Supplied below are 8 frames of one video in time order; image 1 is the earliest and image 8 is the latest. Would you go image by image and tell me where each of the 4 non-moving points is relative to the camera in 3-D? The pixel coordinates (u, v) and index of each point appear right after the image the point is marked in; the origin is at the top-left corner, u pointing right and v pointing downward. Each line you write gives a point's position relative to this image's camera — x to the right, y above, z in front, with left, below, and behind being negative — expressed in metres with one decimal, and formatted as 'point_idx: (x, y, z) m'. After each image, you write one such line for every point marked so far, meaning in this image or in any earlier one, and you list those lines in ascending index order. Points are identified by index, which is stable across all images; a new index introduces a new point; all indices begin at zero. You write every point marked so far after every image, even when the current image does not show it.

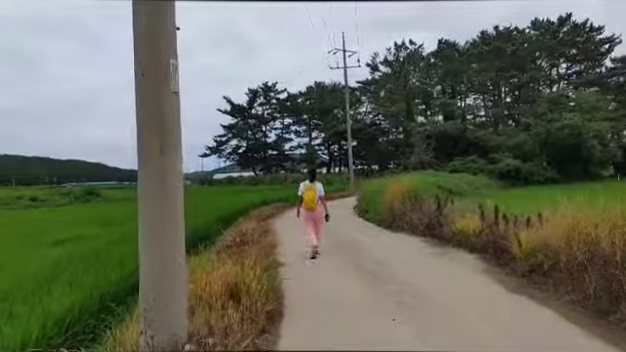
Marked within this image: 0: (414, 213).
0: (+2.1, -0.8, +9.8) m
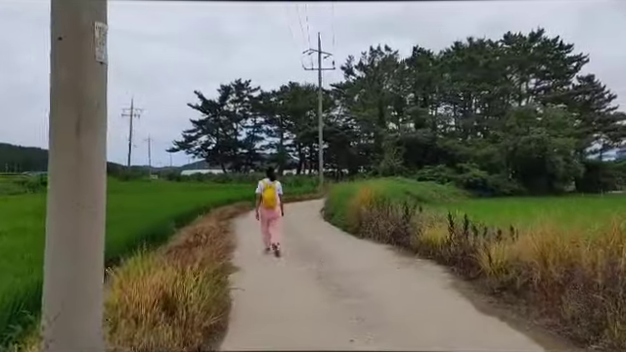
0: (+1.4, -0.9, +9.4) m
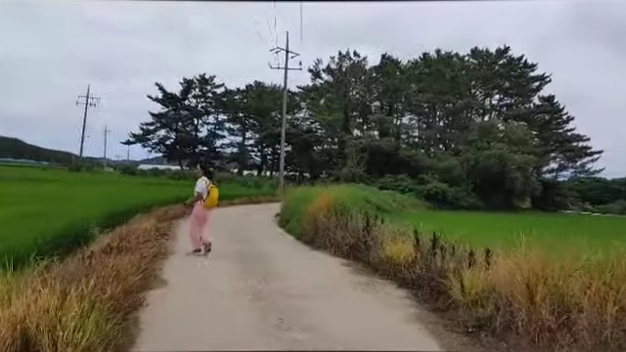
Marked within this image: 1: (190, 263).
0: (+0.5, -1.0, +8.5) m
1: (-1.8, -1.3, +6.7) m
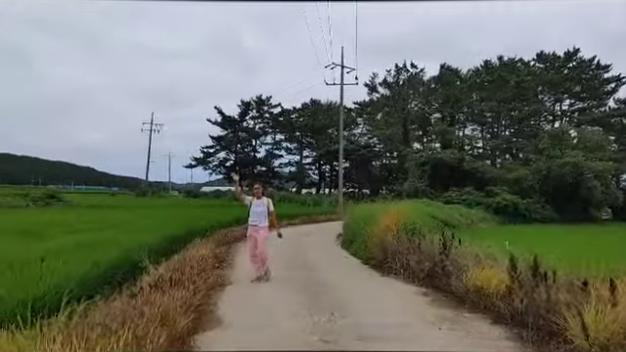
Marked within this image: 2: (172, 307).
0: (+1.6, -1.2, +7.5) m
1: (-0.8, -1.5, +6.1) m
2: (-1.3, -1.2, +4.1) m
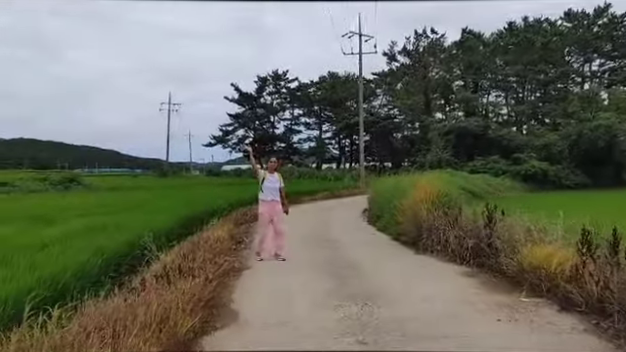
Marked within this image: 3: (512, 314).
0: (+2.0, -0.7, +6.8) m
1: (-0.5, -1.2, +5.5) m
2: (-1.0, -1.0, +3.6) m
3: (+1.7, -1.2, +4.1) m
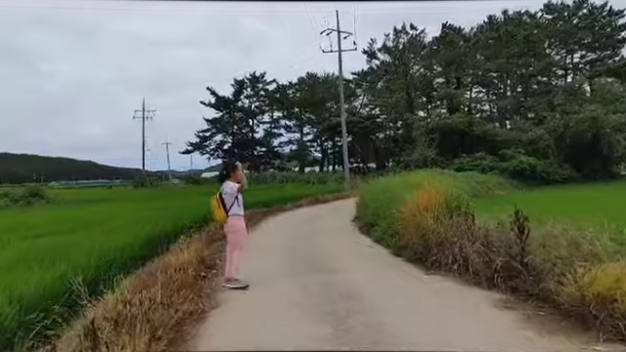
0: (+1.8, -0.7, +5.5) m
1: (-0.6, -1.3, +4.1) m
2: (-1.0, -1.1, +2.2) m
3: (+1.6, -1.2, +2.8) m
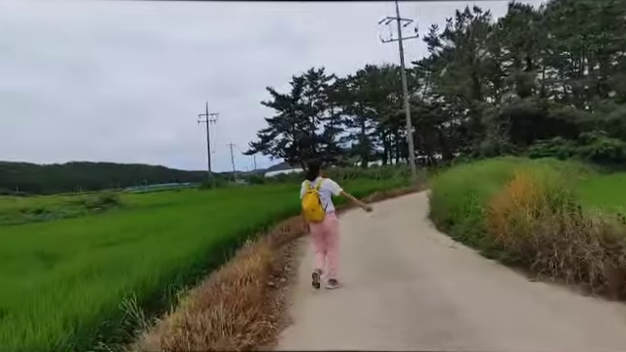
0: (+2.6, -0.6, +4.6) m
1: (+0.1, -1.3, +3.5) m
2: (-0.6, -1.1, +1.6) m
3: (+2.1, -1.1, +1.9) m
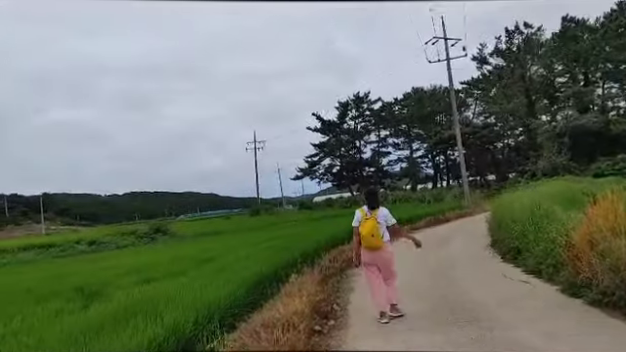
0: (+3.0, -0.8, +3.8) m
1: (+0.4, -1.5, +2.9) m
2: (-0.5, -1.2, +1.2) m
3: (+2.3, -1.2, +1.2) m
